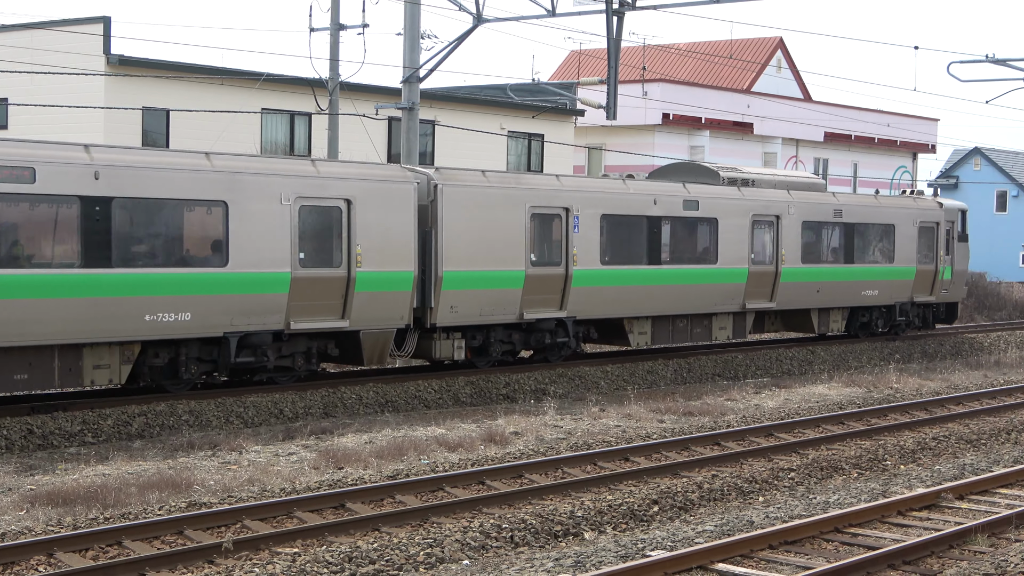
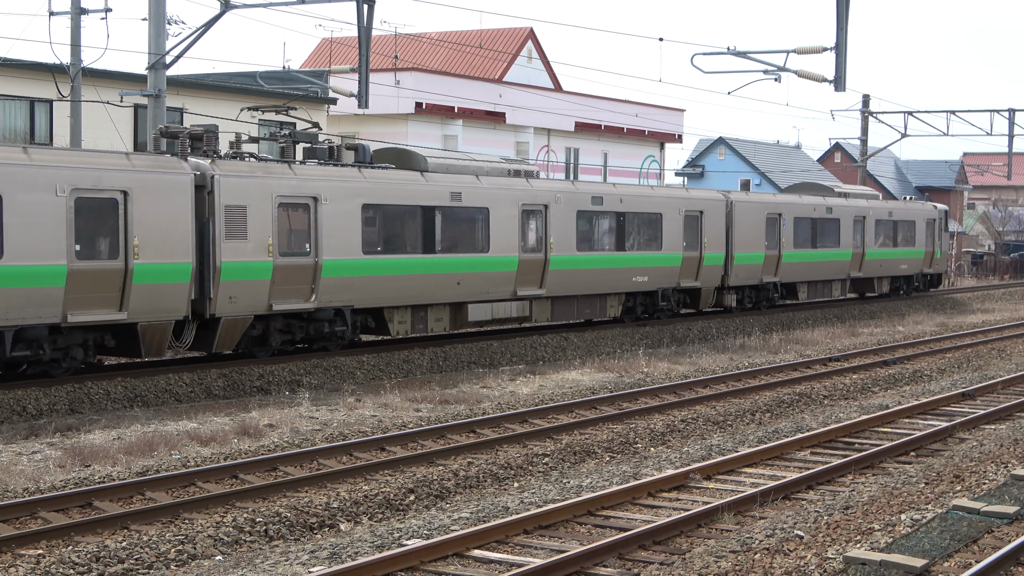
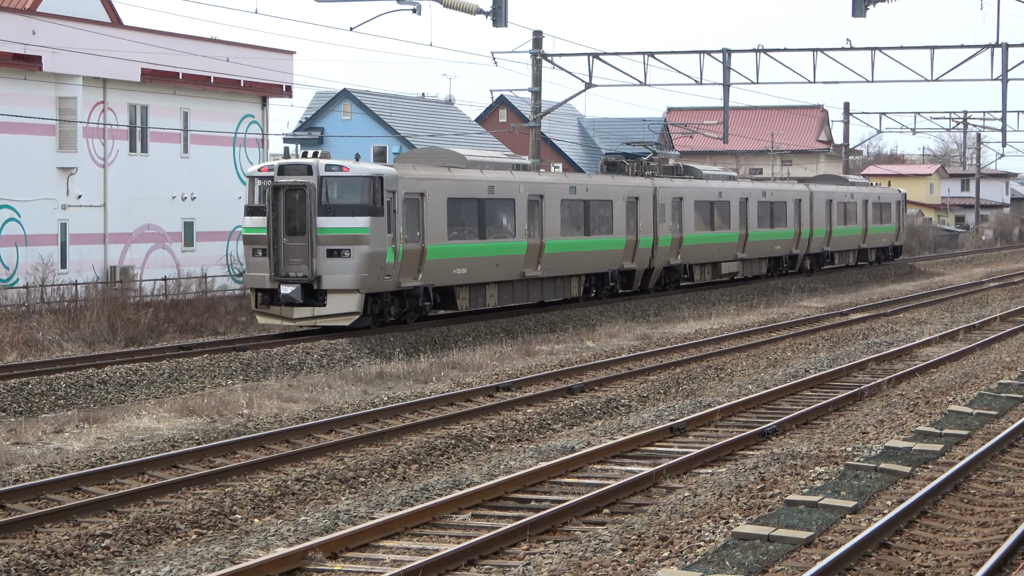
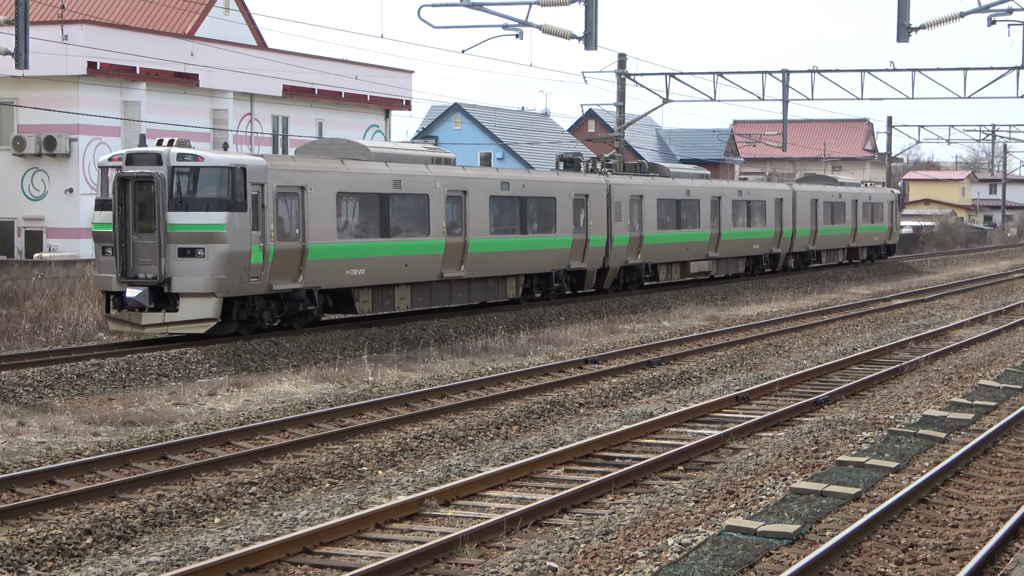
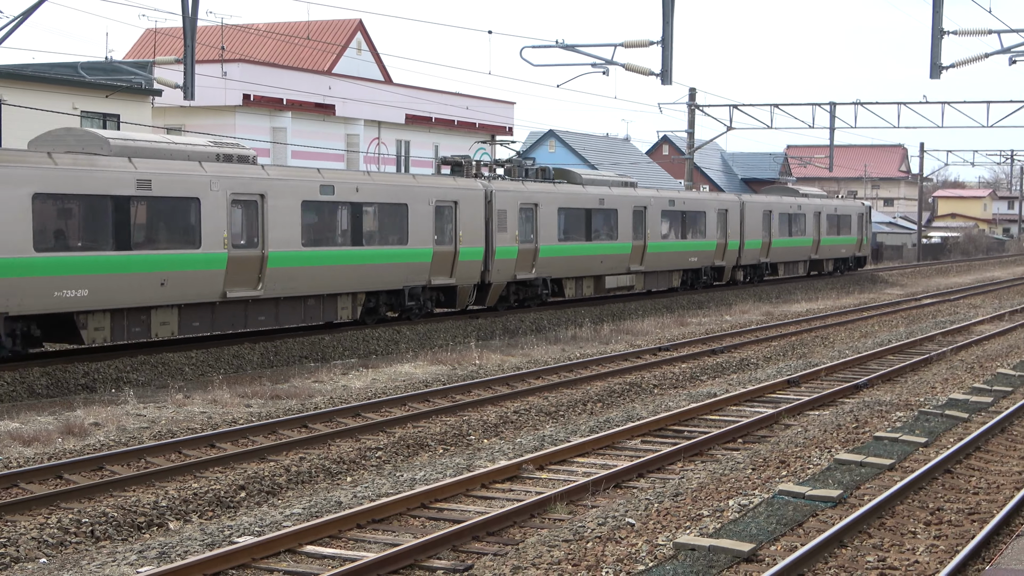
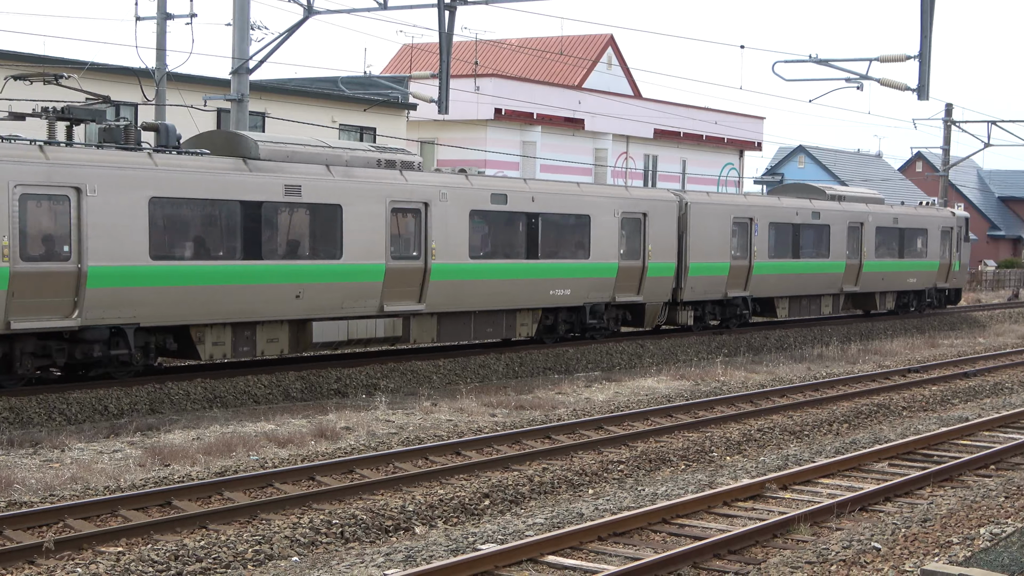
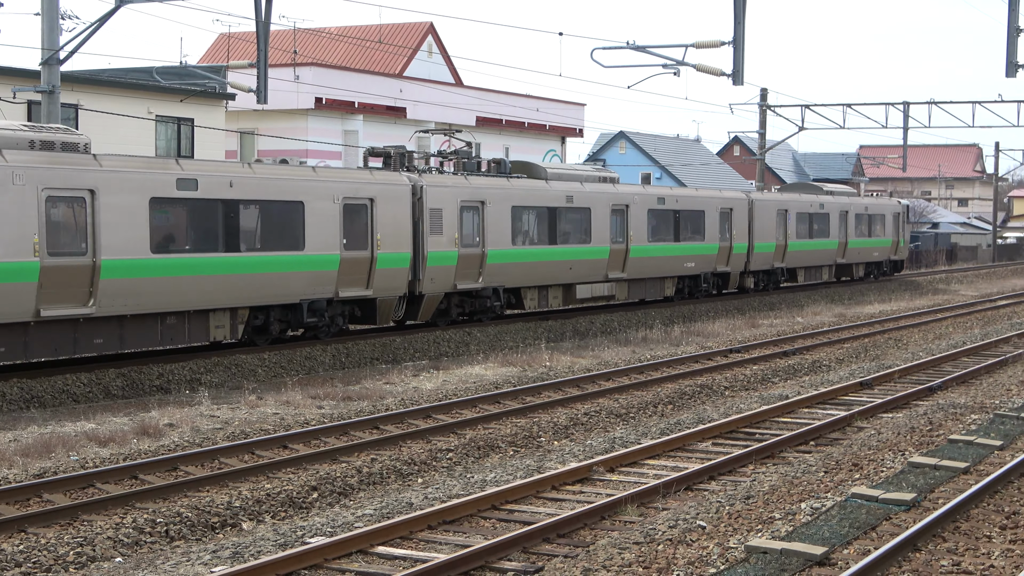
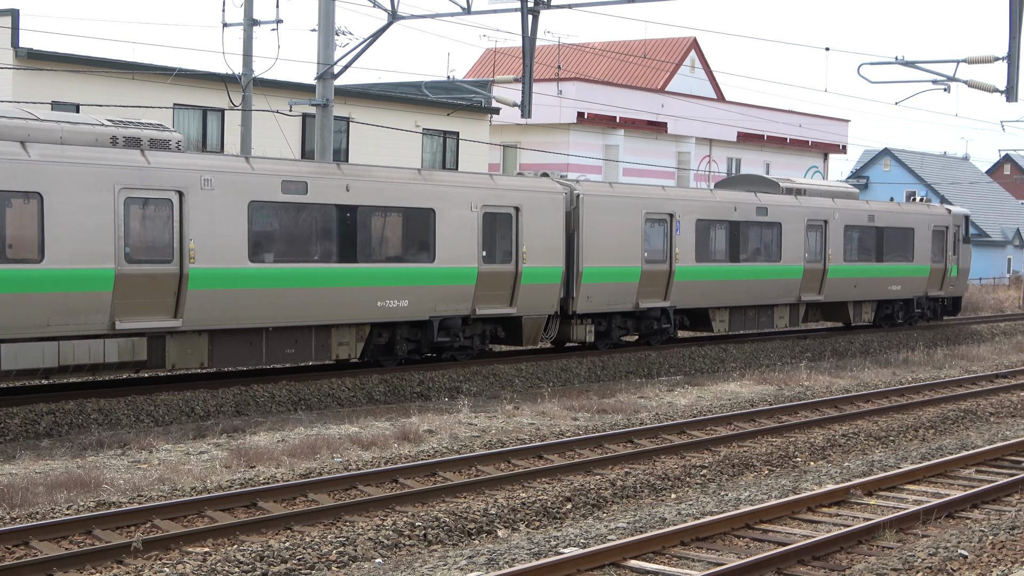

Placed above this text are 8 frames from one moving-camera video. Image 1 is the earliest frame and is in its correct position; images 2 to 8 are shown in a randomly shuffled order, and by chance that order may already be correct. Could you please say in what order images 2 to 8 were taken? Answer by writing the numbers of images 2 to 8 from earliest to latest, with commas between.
8, 6, 2, 7, 5, 4, 3
